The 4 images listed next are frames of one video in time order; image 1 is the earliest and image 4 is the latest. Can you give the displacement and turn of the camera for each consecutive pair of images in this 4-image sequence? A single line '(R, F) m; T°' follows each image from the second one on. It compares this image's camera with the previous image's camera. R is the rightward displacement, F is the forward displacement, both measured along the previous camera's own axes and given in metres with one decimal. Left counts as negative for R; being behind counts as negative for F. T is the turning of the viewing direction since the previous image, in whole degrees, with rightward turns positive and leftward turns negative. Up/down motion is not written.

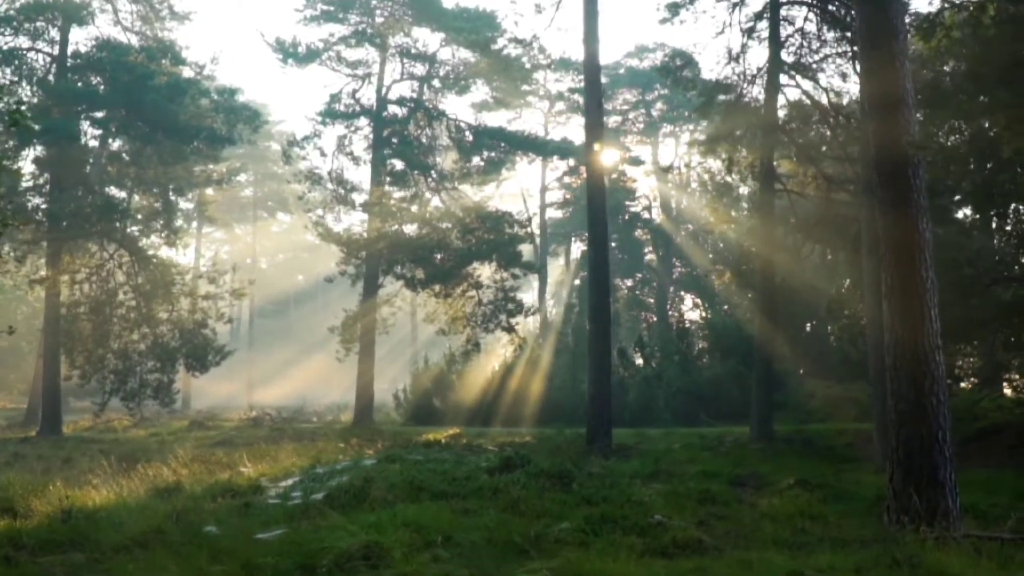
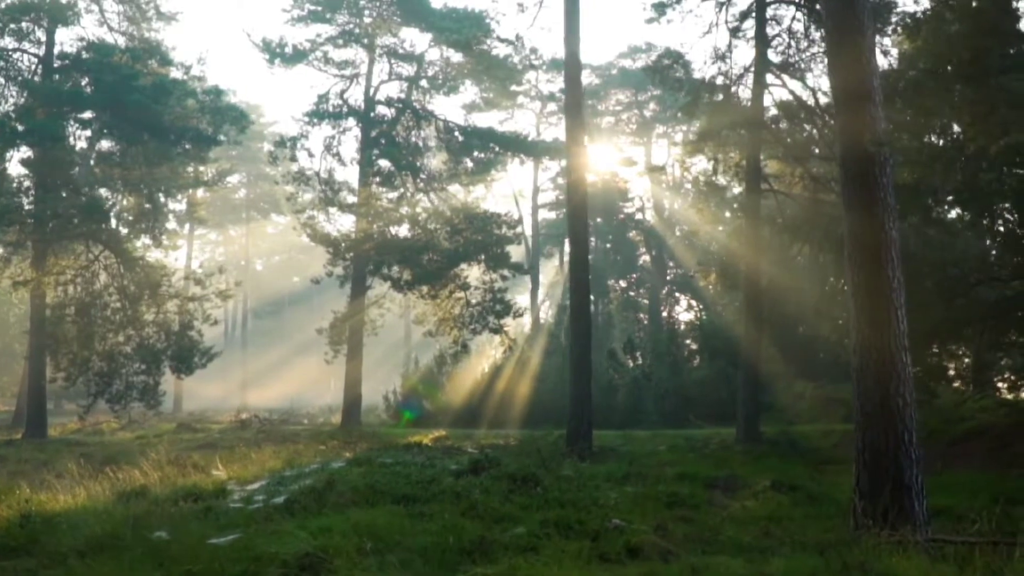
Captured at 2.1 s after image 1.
(+1.1, +0.6) m; 0°
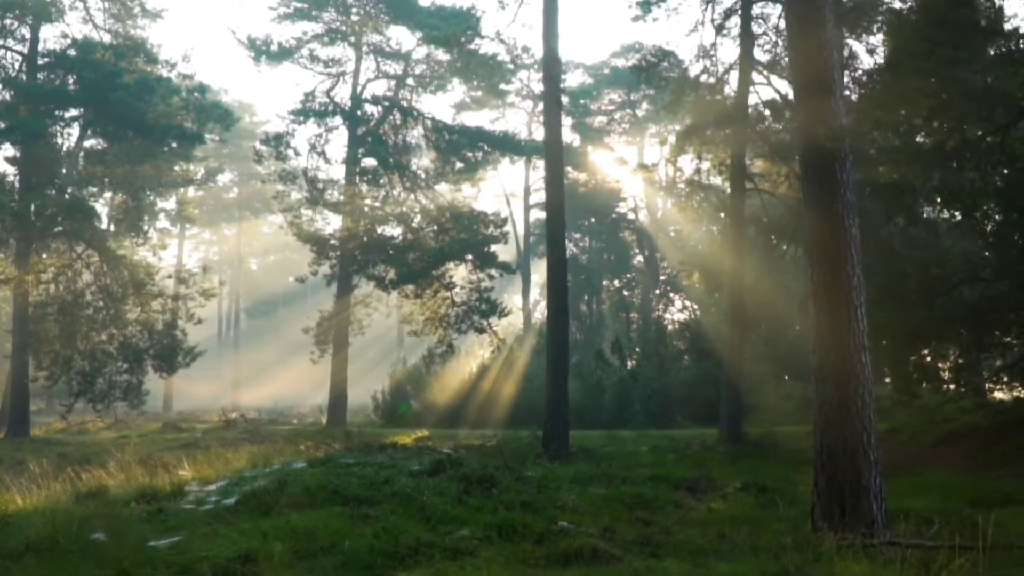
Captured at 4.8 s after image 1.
(+1.3, +0.7) m; 0°
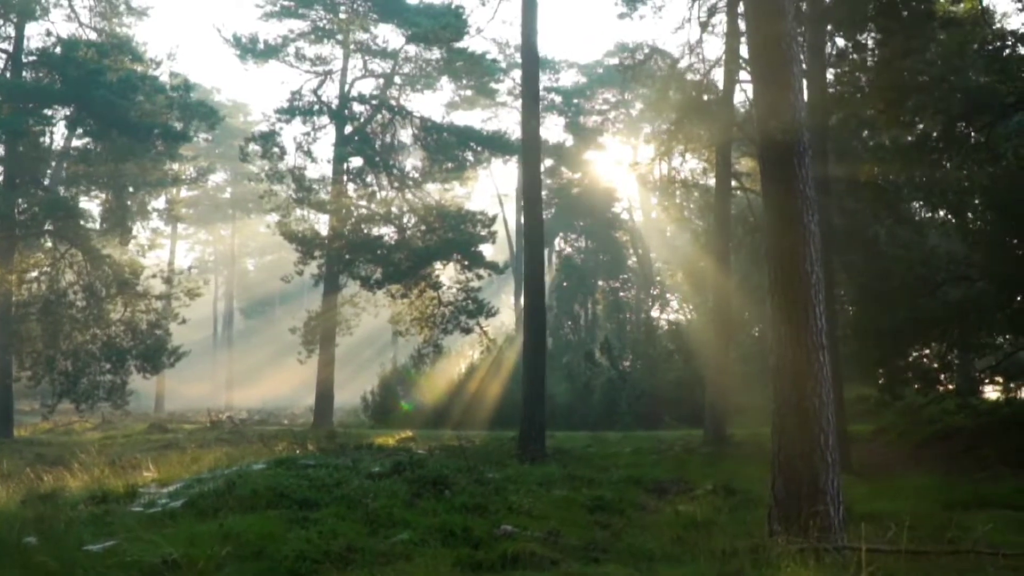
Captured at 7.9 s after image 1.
(+1.4, +0.8) m; 0°
